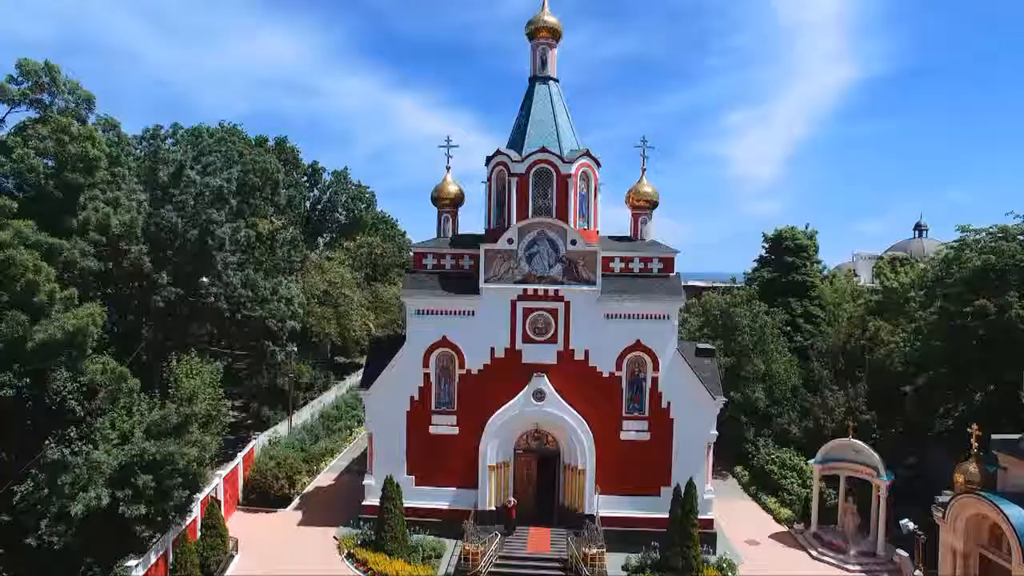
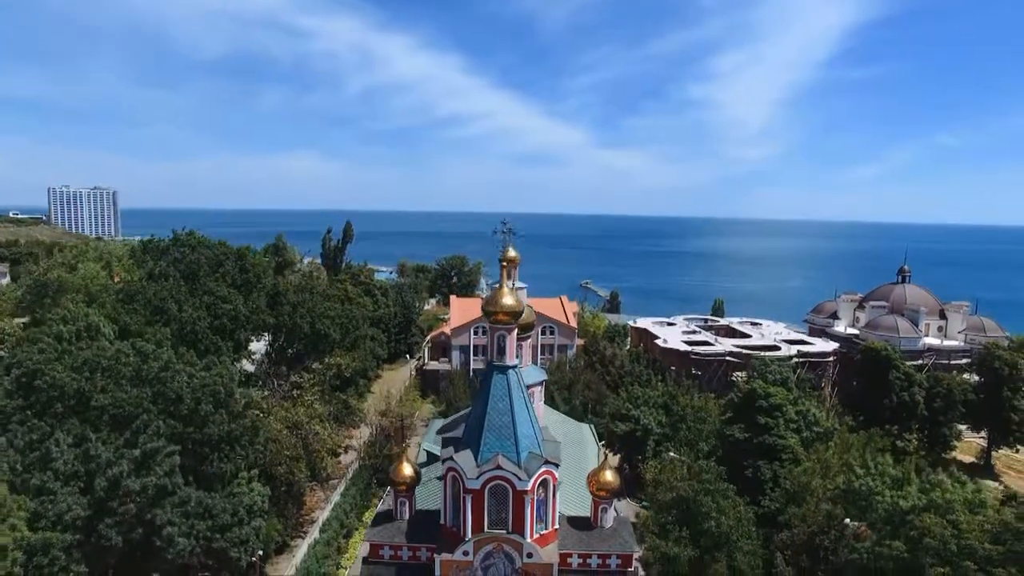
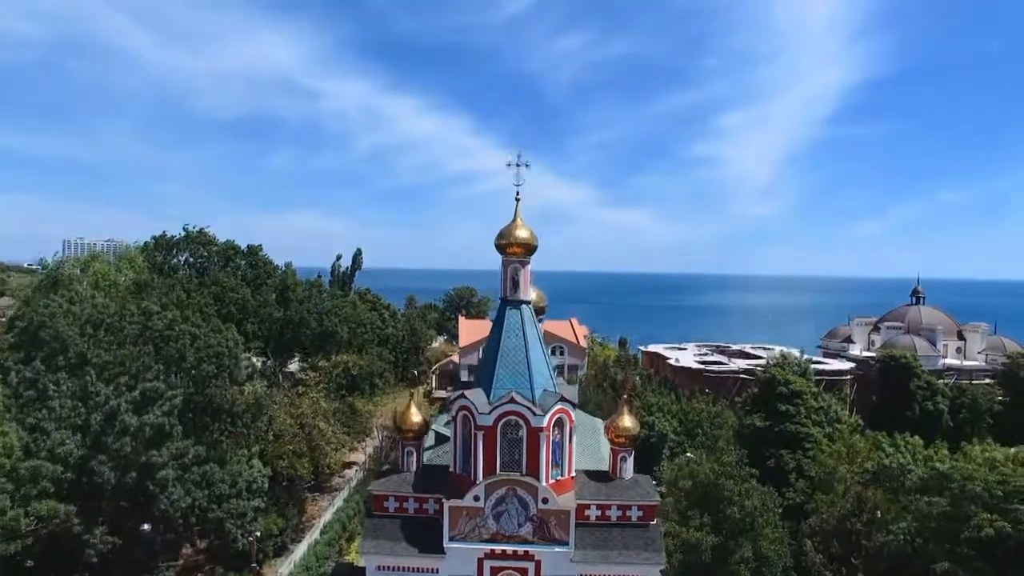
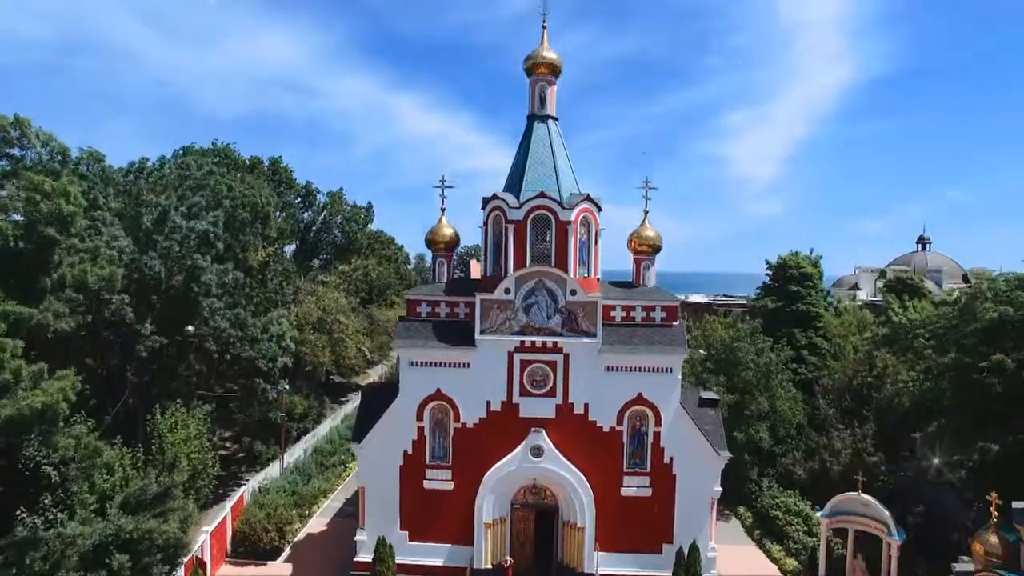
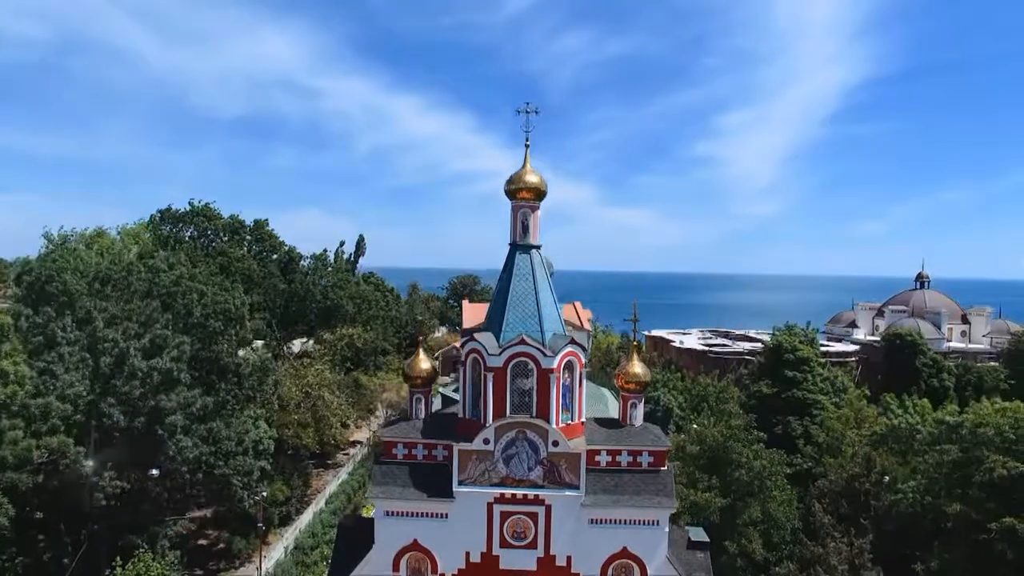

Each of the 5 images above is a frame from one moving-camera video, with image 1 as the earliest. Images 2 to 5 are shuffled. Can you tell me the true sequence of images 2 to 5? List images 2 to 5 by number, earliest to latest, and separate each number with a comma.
4, 5, 3, 2
